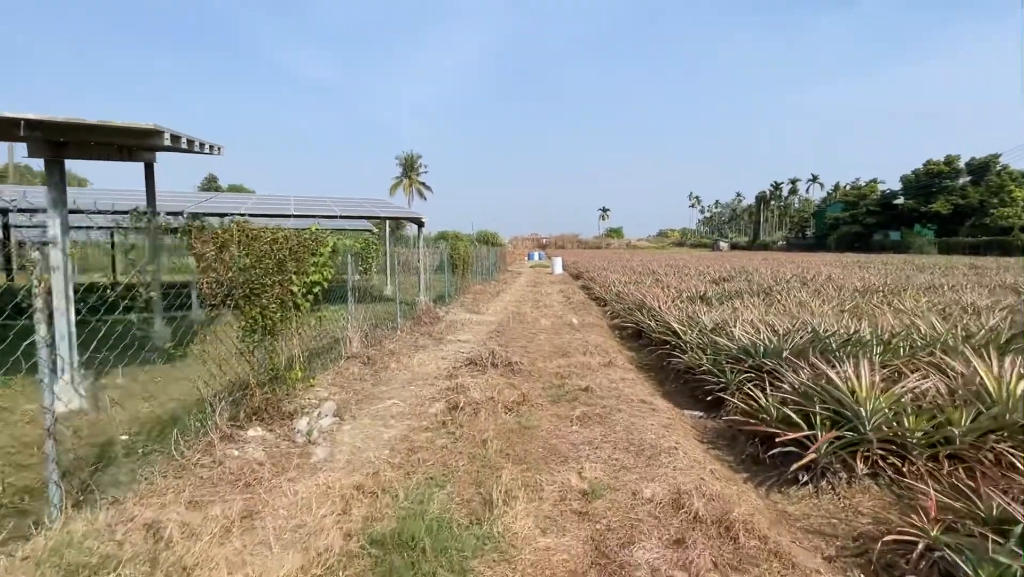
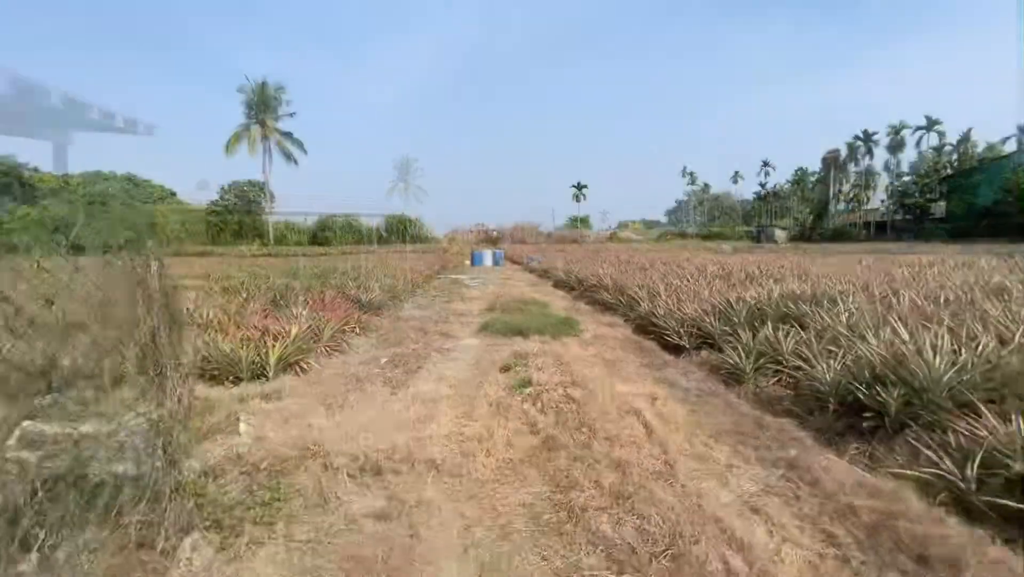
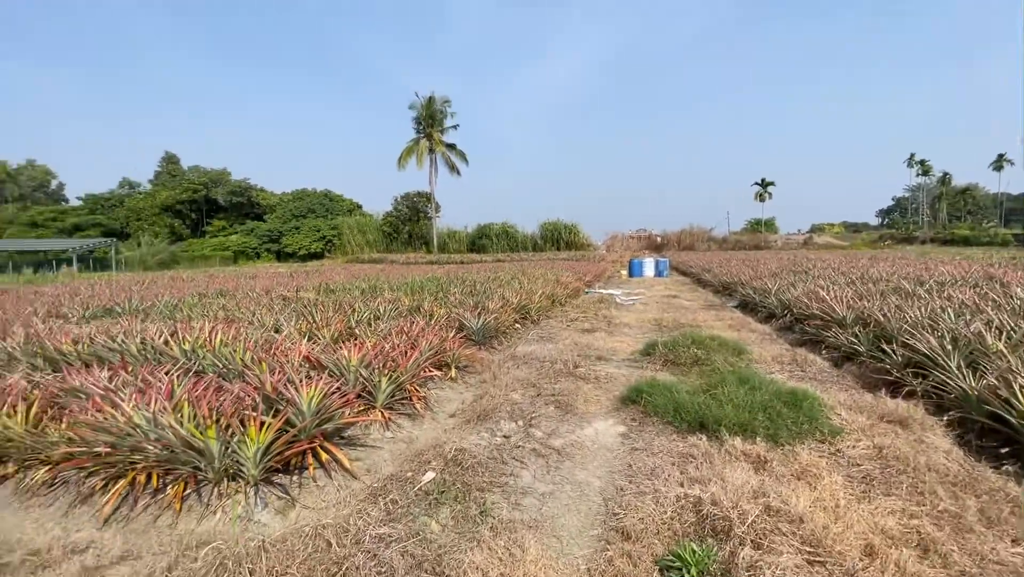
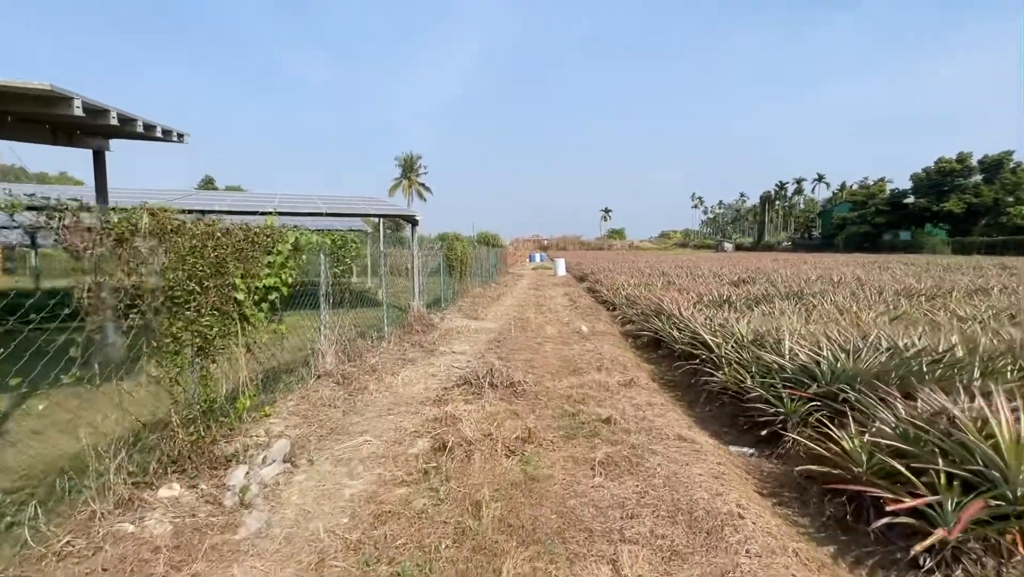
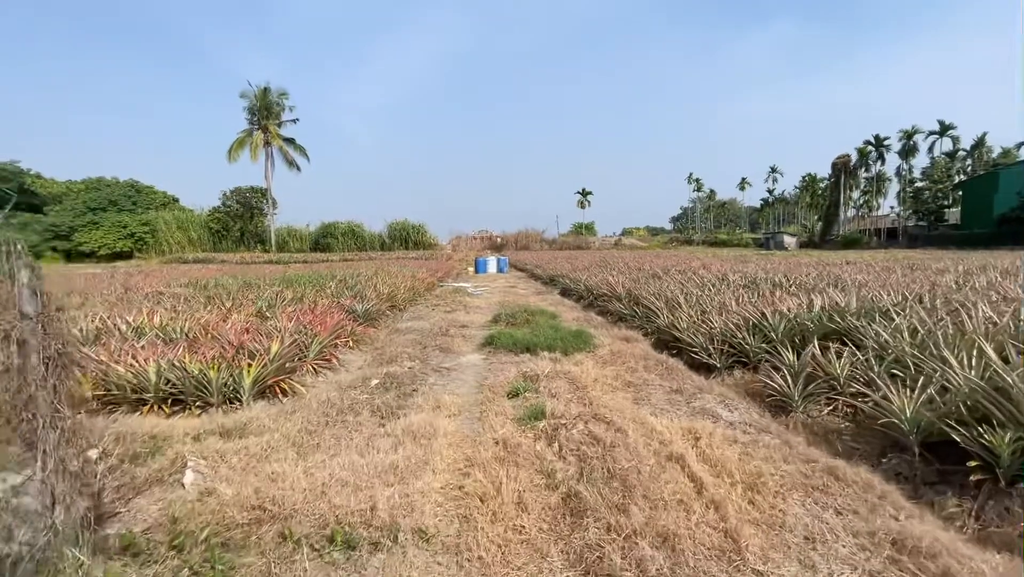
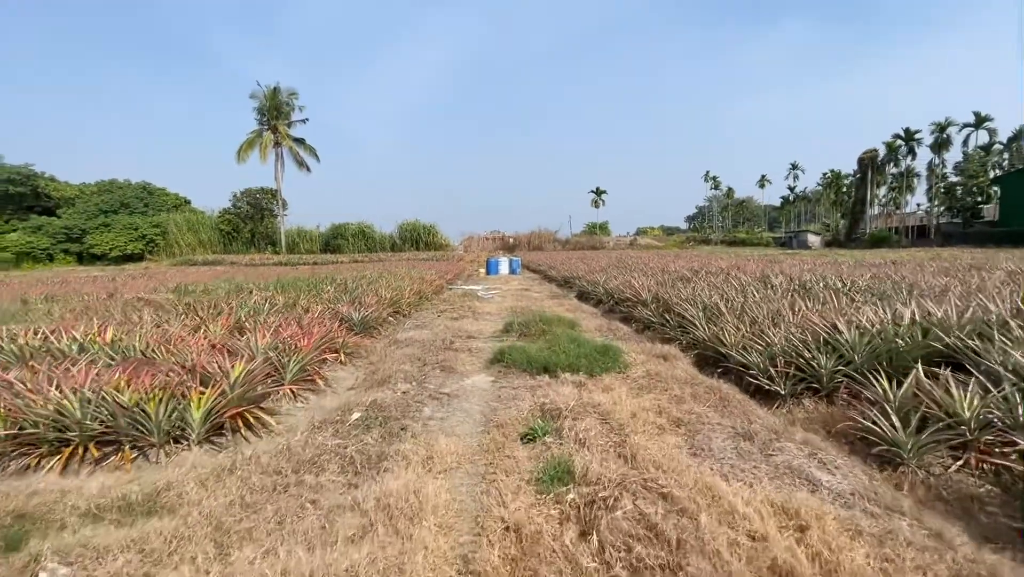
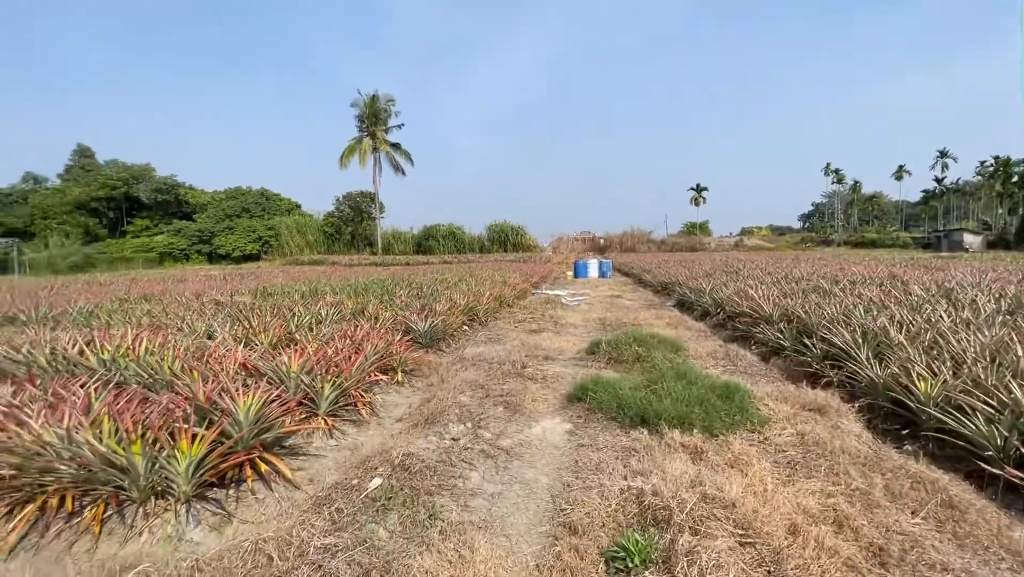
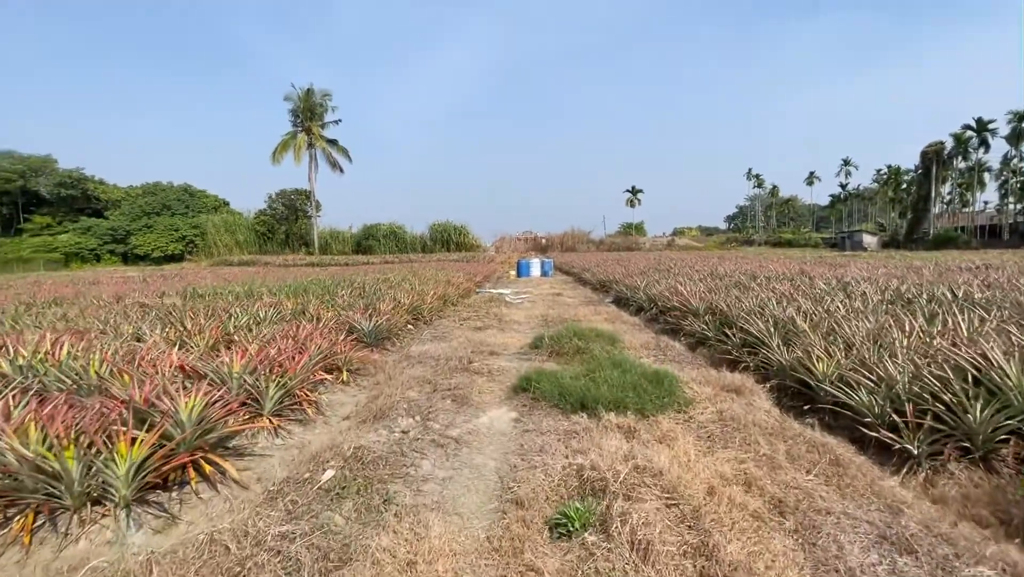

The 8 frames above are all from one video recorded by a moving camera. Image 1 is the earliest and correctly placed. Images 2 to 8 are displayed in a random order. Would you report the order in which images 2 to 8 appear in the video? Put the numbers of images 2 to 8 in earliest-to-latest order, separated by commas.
4, 2, 5, 6, 8, 7, 3
